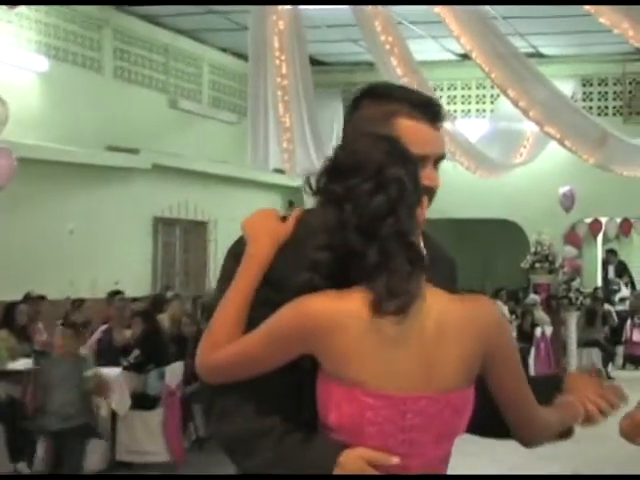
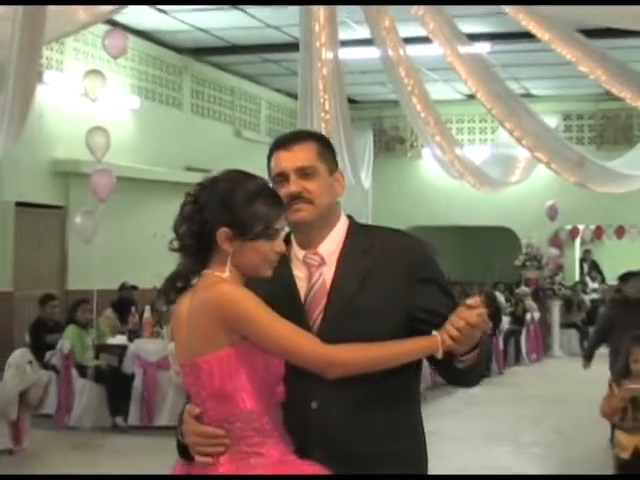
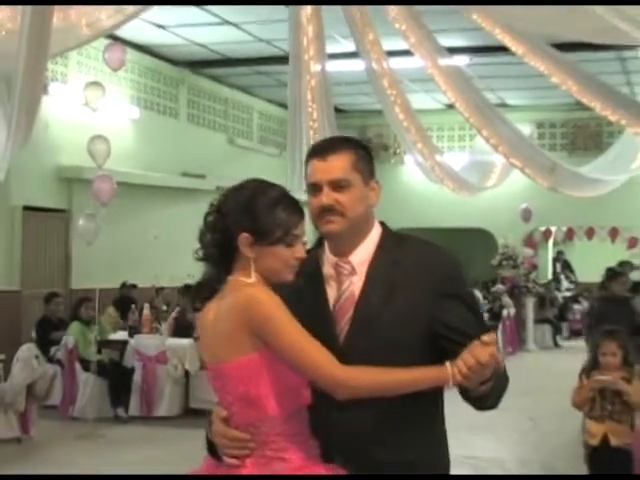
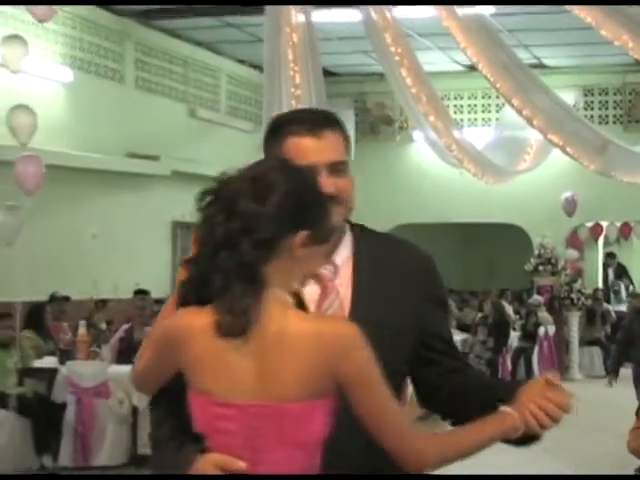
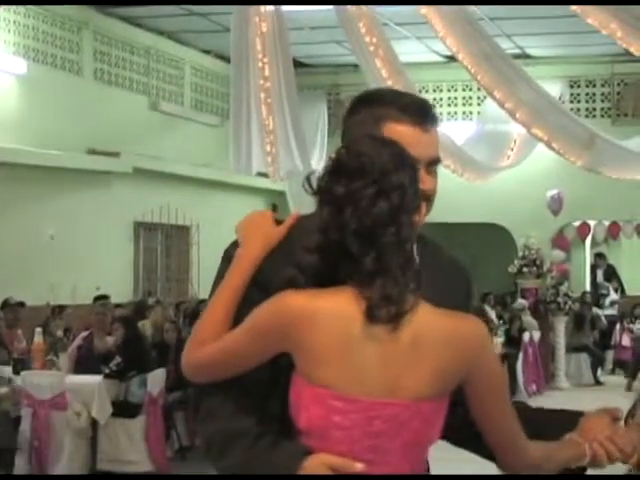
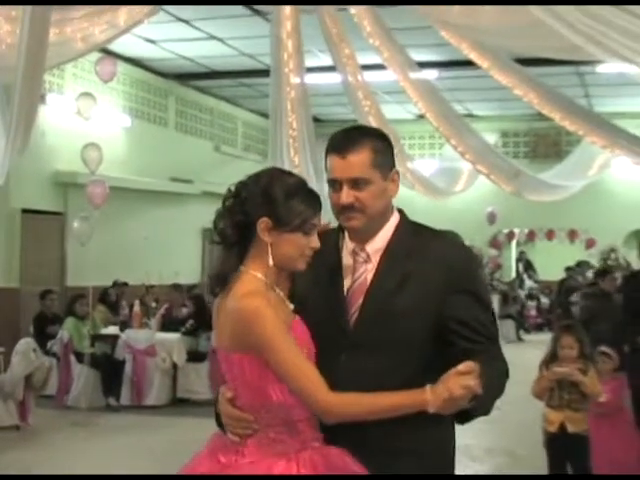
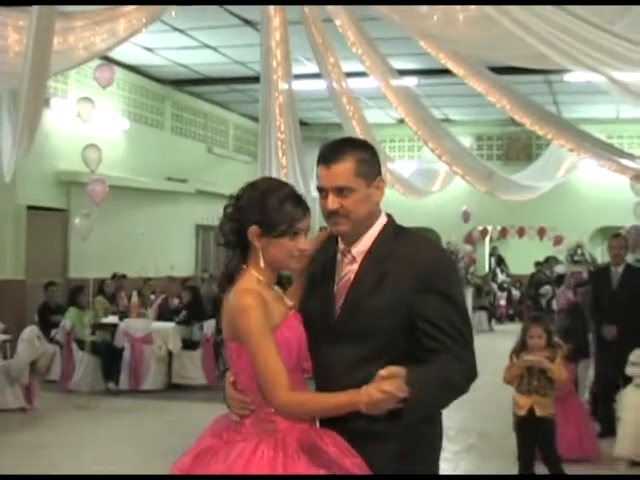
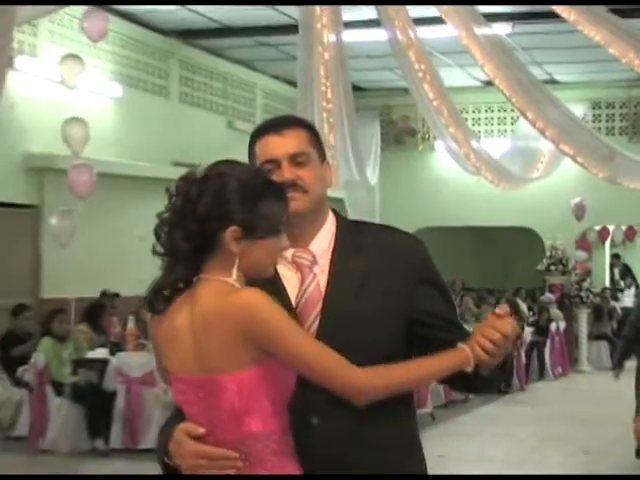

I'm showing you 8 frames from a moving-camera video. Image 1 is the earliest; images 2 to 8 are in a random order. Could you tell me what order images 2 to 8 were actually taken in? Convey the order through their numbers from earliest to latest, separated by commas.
5, 4, 8, 2, 3, 6, 7
